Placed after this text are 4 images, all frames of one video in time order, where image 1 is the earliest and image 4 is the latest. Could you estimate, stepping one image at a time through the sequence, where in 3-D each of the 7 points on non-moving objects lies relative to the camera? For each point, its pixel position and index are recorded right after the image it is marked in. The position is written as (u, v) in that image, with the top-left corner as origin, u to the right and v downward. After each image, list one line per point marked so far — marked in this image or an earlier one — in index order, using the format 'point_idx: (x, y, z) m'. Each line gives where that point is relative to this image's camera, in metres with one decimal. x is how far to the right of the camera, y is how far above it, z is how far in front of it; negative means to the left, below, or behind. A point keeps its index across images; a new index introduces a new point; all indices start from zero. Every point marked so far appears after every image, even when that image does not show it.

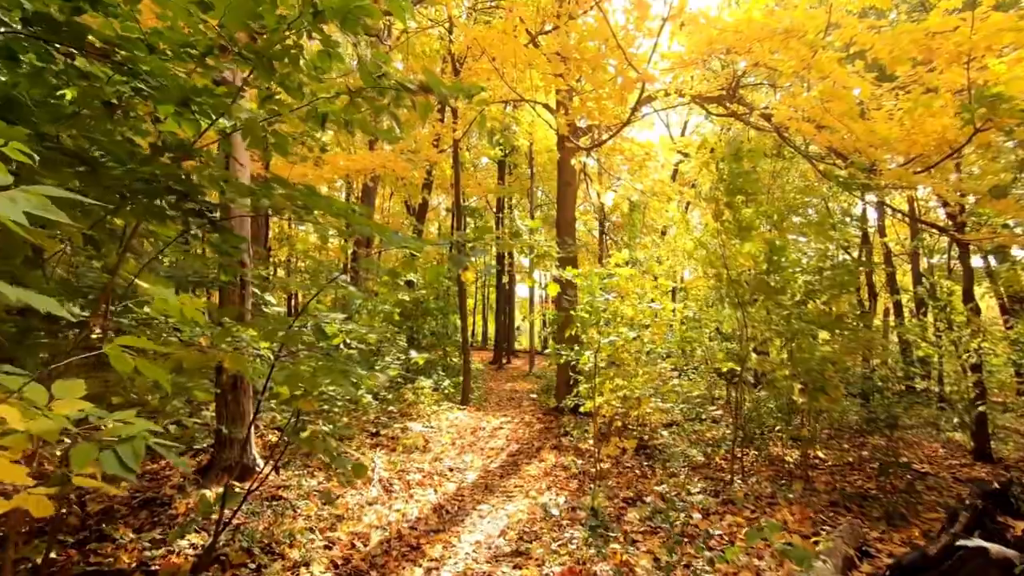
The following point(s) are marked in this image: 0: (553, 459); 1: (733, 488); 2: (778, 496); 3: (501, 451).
0: (+0.4, -1.5, +5.3) m
1: (+1.5, -1.4, +4.4) m
2: (+1.9, -1.4, +4.4) m
3: (-0.1, -1.5, +5.7) m
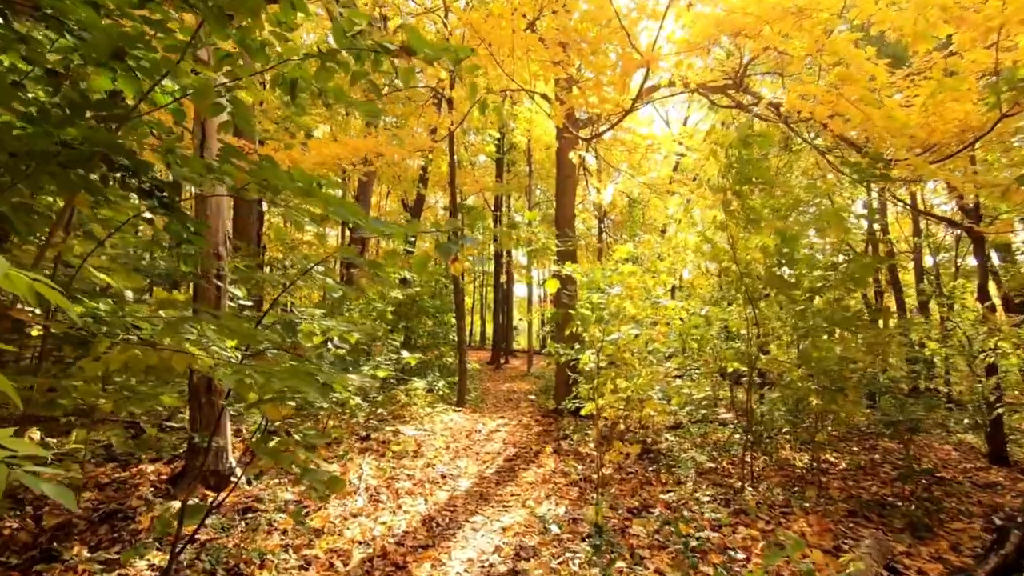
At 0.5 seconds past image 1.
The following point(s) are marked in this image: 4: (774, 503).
0: (+0.3, -1.4, +5.1) m
1: (+1.5, -1.4, +4.1) m
2: (+1.8, -1.4, +4.1) m
3: (-0.1, -1.4, +5.4) m
4: (+1.7, -1.4, +4.1) m
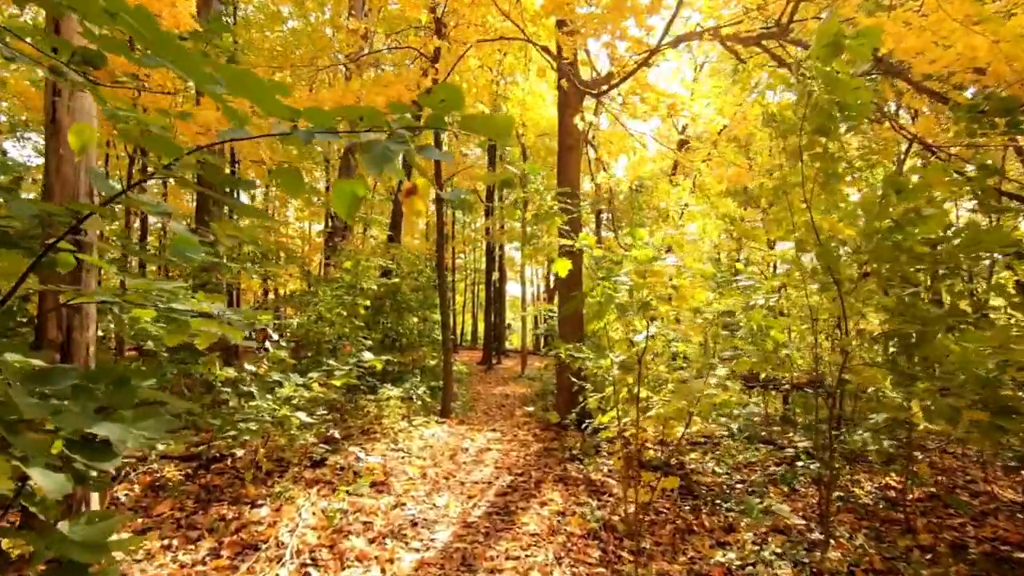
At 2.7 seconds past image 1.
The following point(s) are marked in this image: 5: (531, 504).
0: (+0.3, -1.3, +3.9) m
1: (+1.5, -1.3, +3.0) m
2: (+1.8, -1.3, +2.9) m
3: (-0.2, -1.3, +4.2) m
4: (+1.7, -1.3, +2.9) m
5: (+0.1, -1.3, +3.8) m
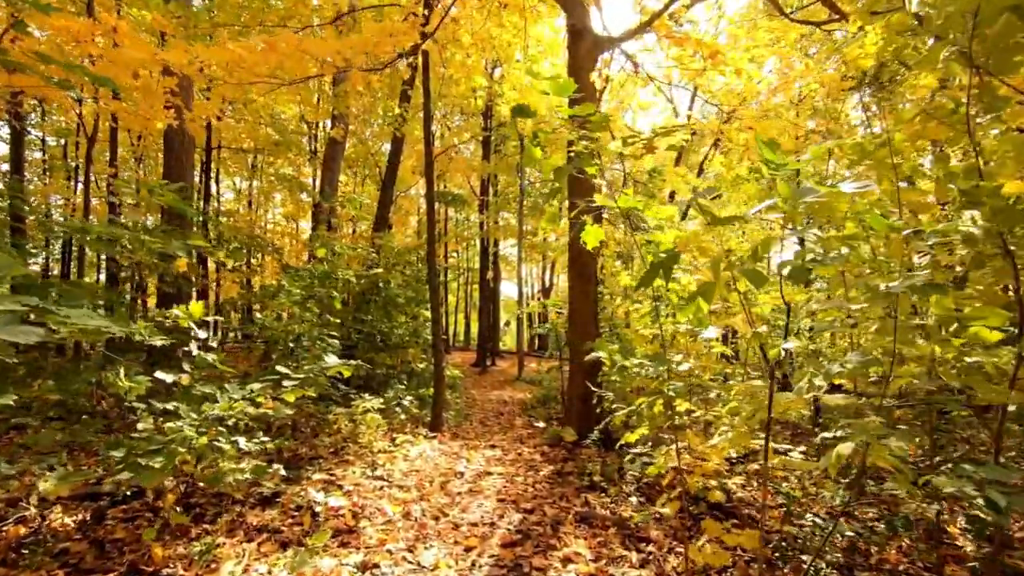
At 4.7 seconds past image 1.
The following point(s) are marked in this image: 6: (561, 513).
0: (+0.3, -1.2, +2.9) m
1: (+1.6, -1.2, +2.0) m
2: (+1.9, -1.2, +2.0) m
3: (-0.1, -1.2, +3.2) m
4: (+1.8, -1.2, +2.0) m
5: (+0.2, -1.2, +2.9) m
6: (+0.3, -1.3, +3.5) m
